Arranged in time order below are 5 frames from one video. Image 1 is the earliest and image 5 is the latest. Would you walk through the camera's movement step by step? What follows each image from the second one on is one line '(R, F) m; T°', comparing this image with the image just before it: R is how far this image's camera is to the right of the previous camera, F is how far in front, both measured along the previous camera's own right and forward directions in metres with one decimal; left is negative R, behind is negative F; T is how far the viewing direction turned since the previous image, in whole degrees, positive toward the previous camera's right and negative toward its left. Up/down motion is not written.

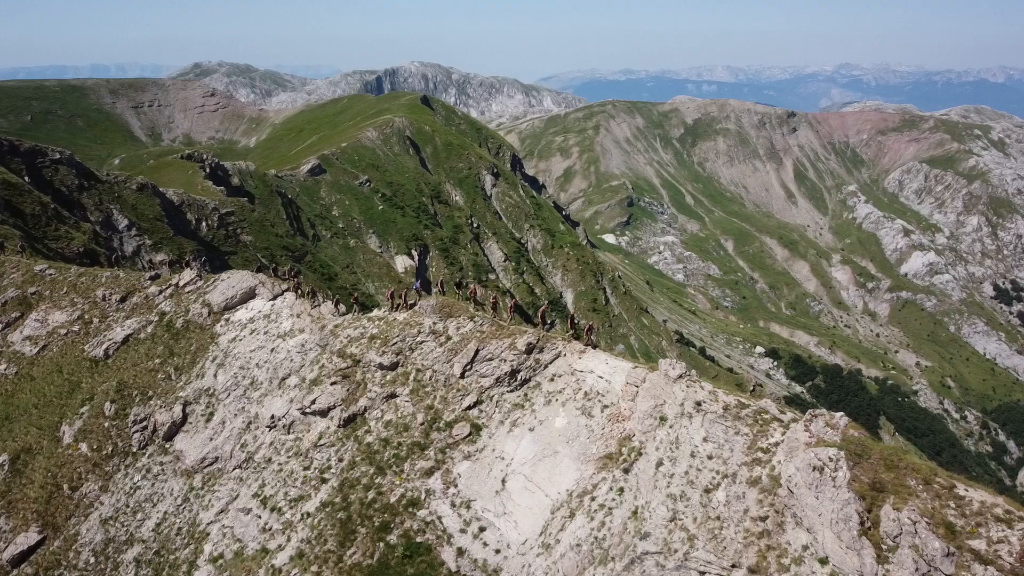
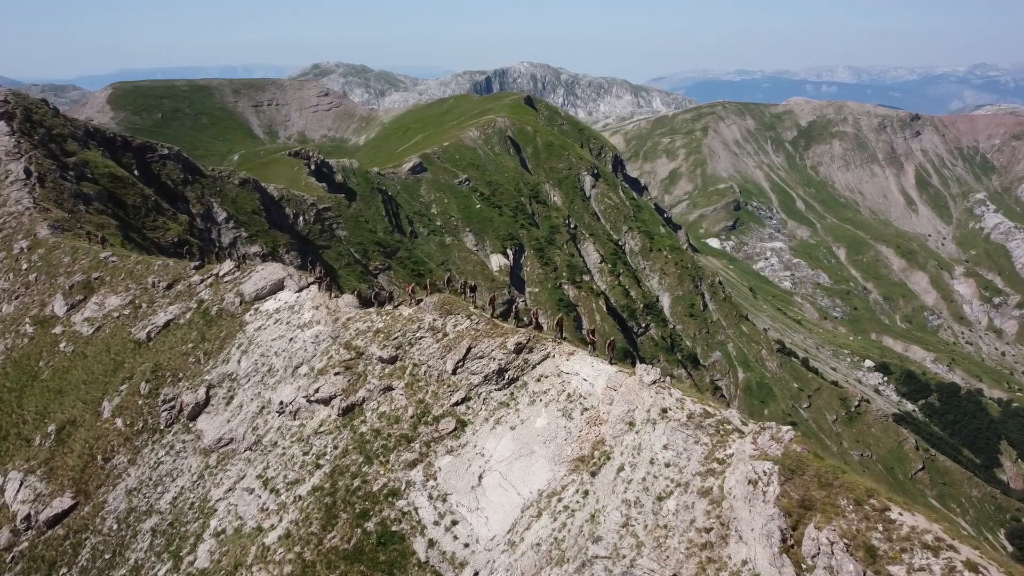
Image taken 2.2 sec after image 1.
(+4.6, -0.1) m; -7°
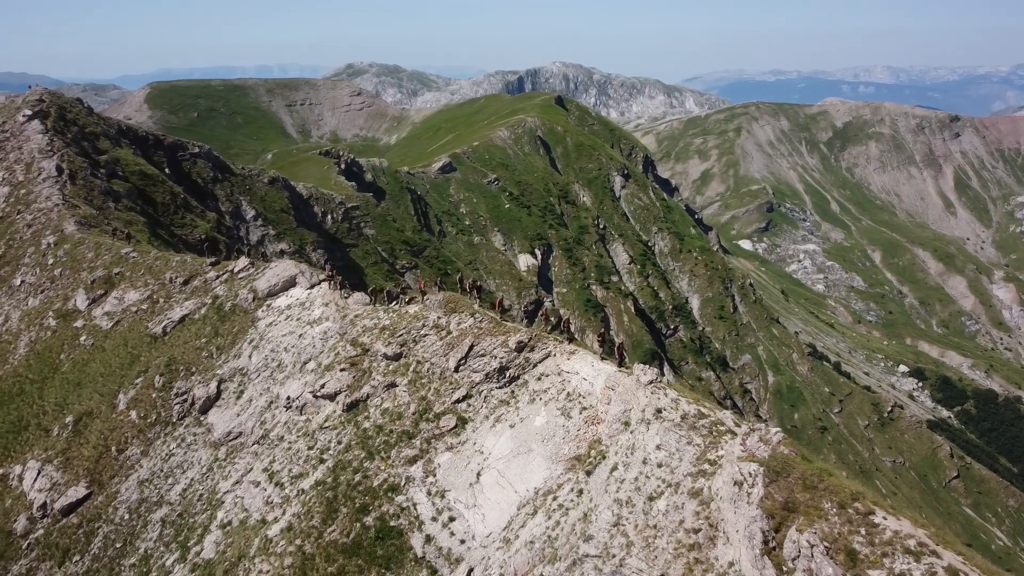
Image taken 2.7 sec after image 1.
(+1.2, -0.1) m; -2°
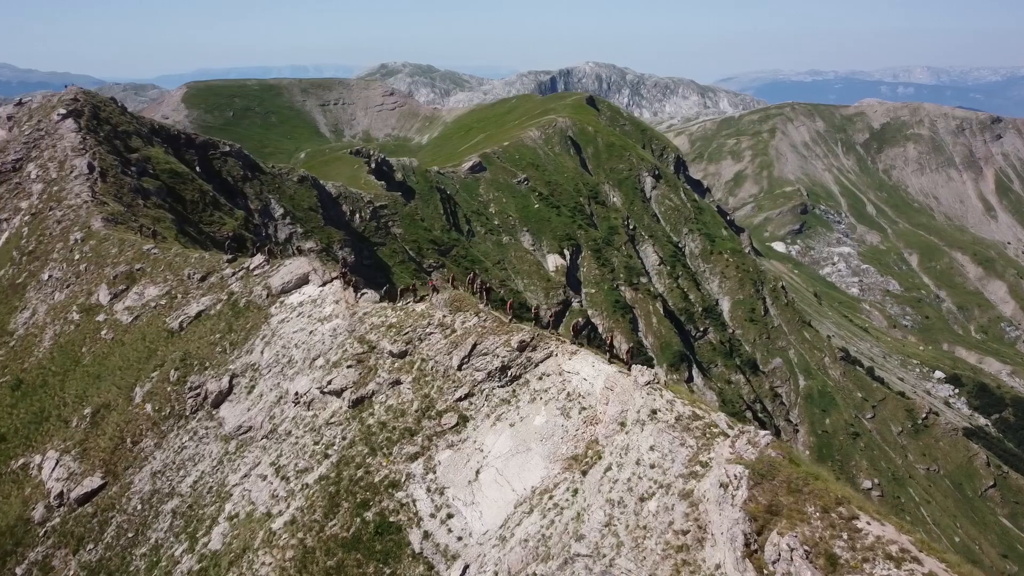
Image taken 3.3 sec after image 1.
(+1.2, -0.1) m; -2°
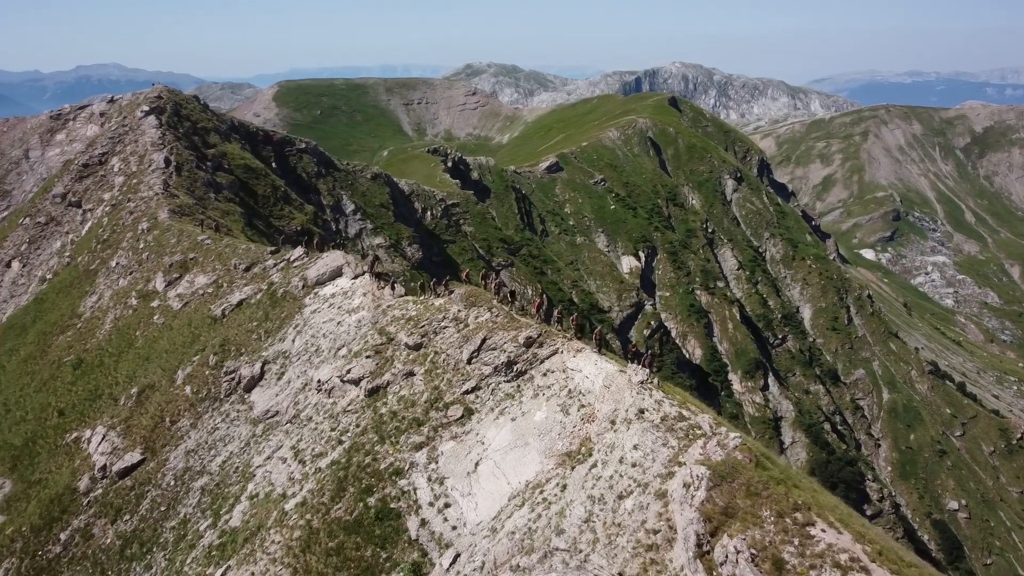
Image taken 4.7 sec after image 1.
(+3.0, -0.3) m; -6°
